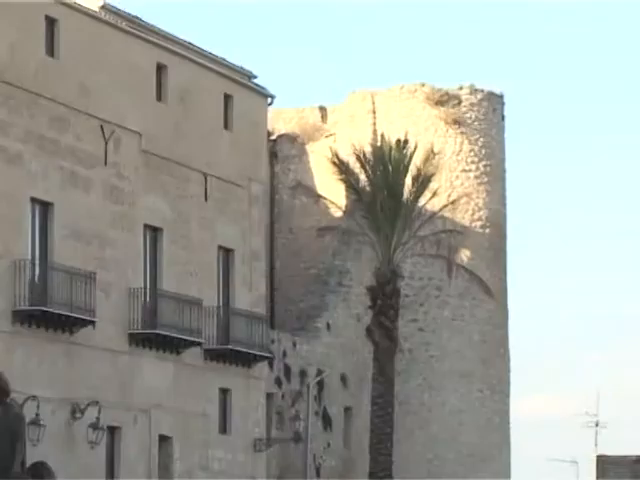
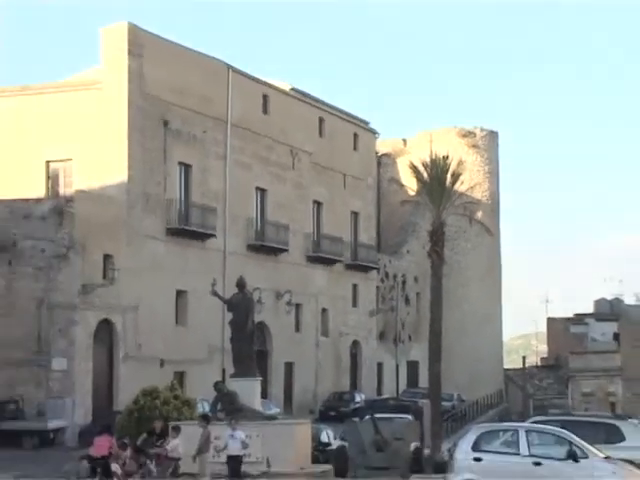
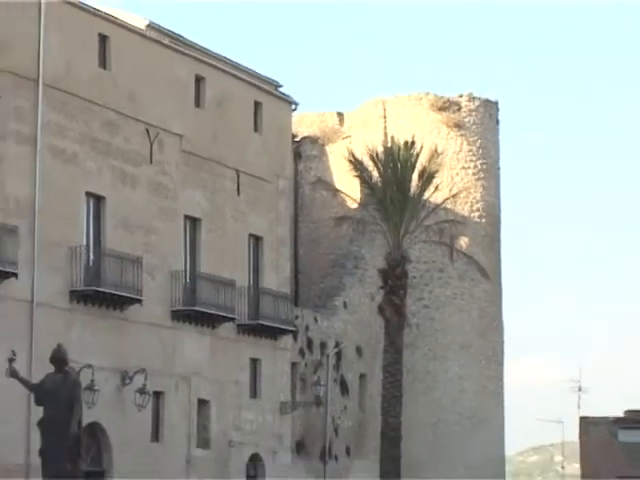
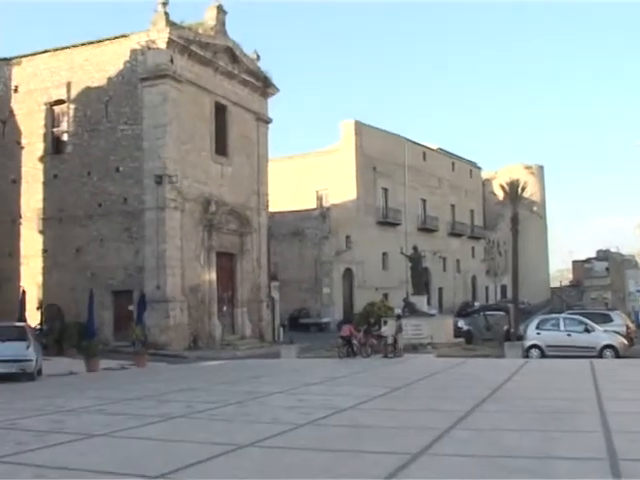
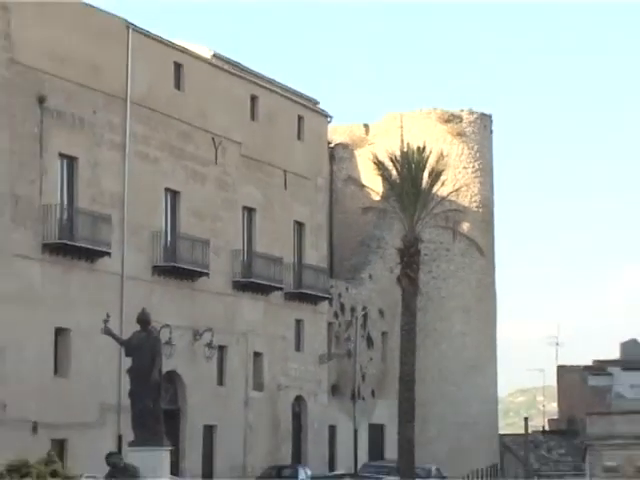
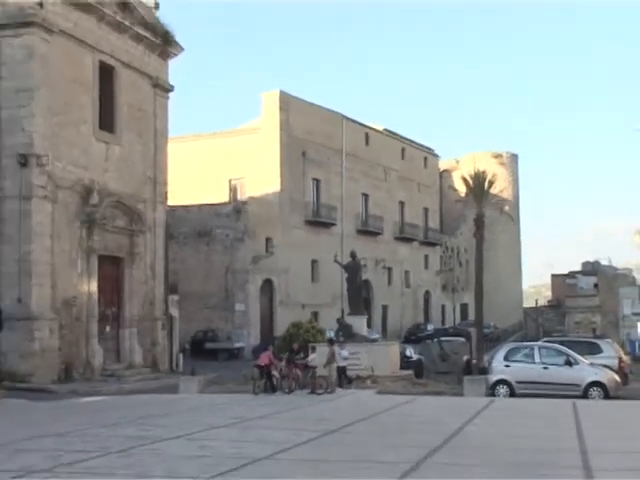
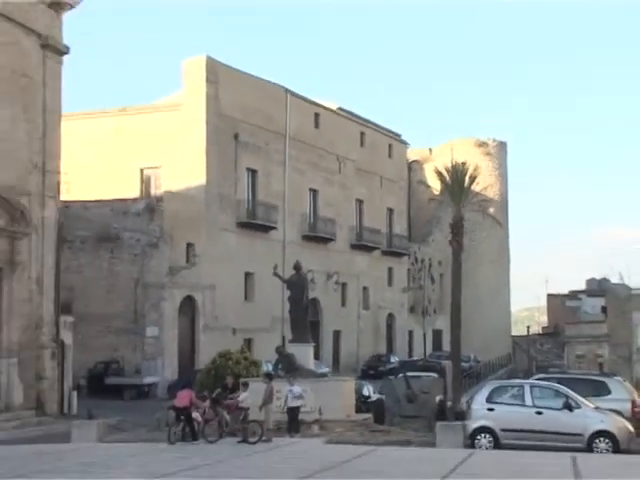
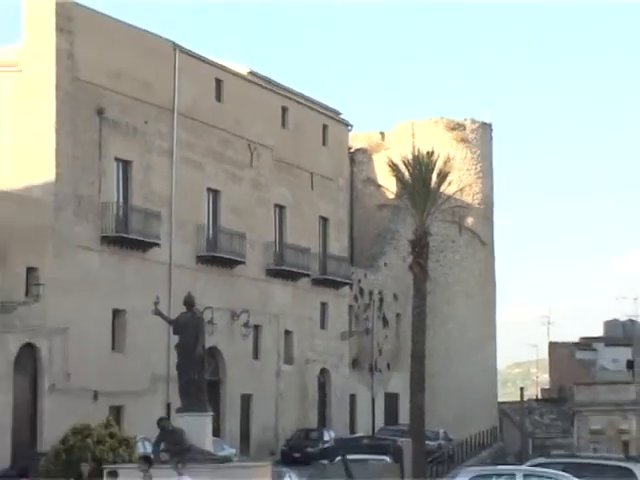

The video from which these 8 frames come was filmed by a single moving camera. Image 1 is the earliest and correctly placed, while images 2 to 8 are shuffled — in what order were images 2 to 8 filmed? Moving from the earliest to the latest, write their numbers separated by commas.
3, 5, 8, 2, 7, 6, 4
